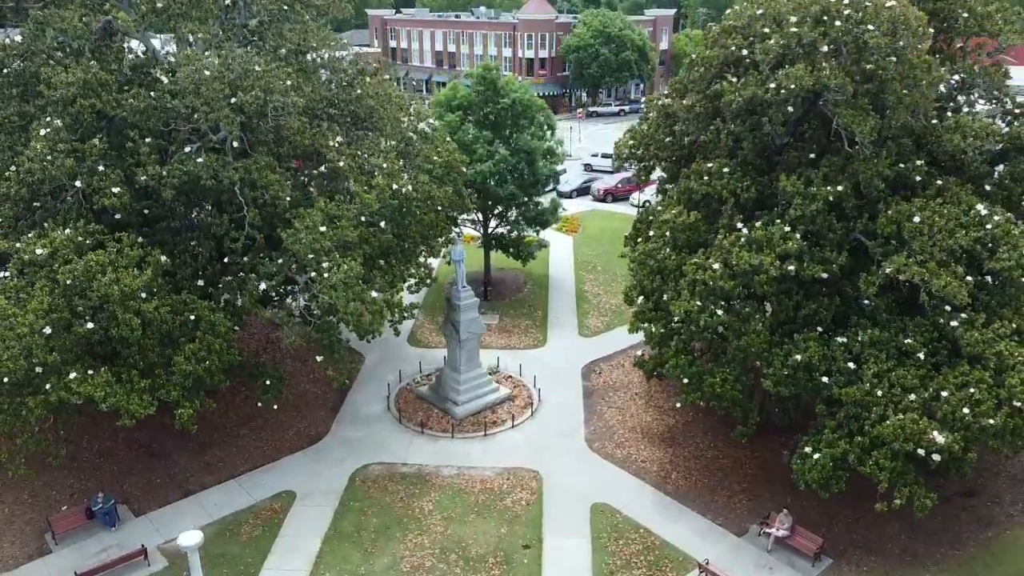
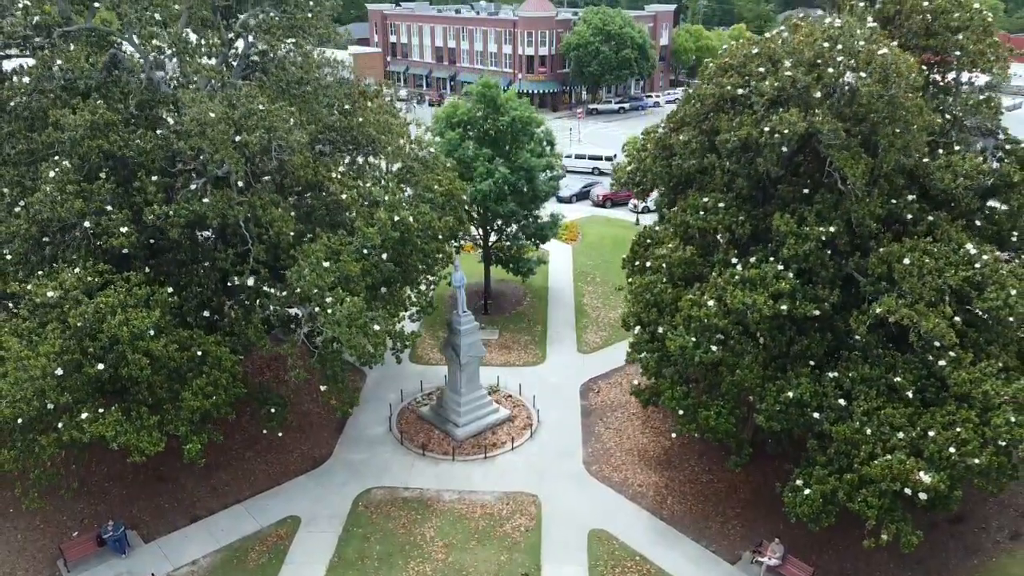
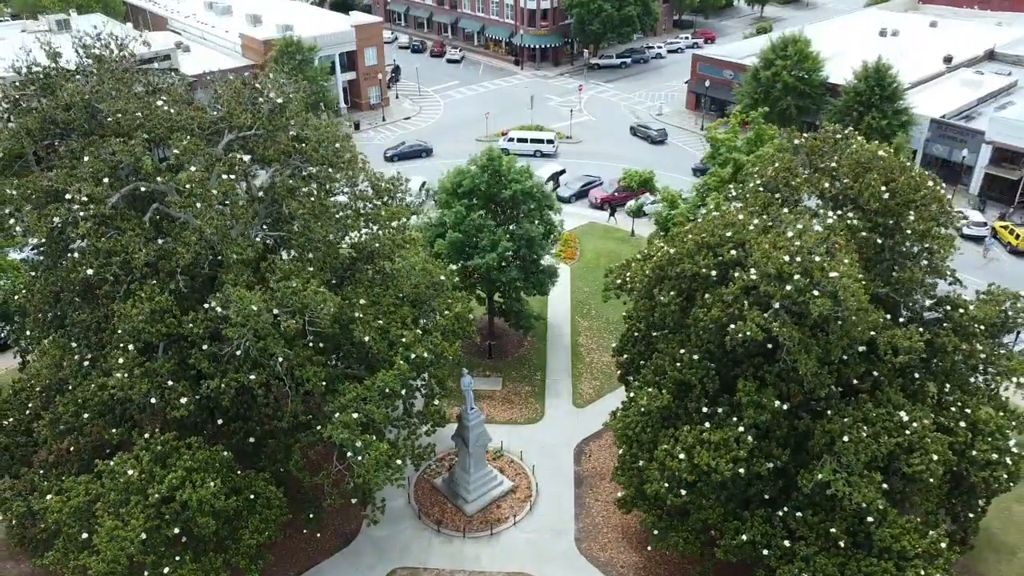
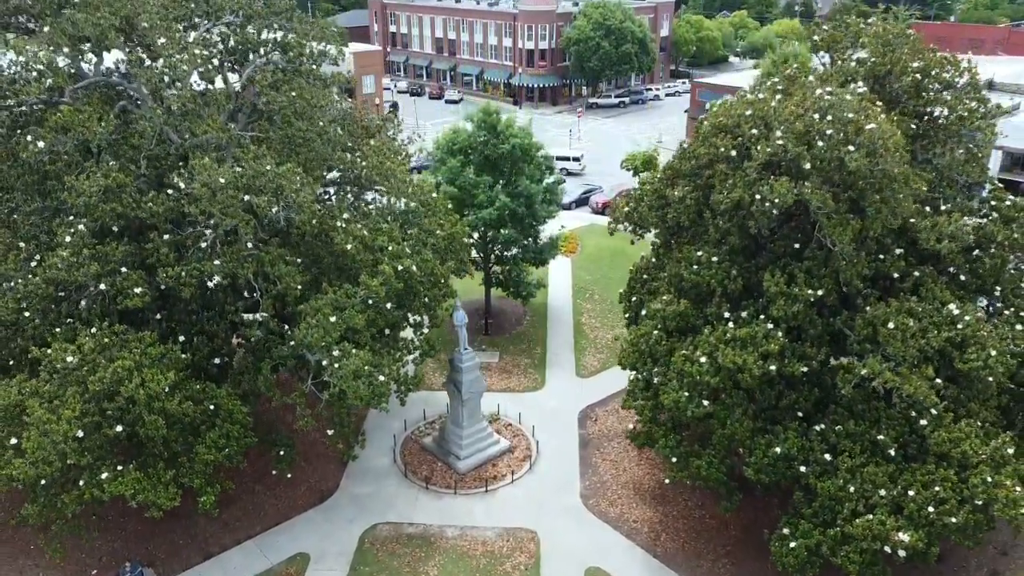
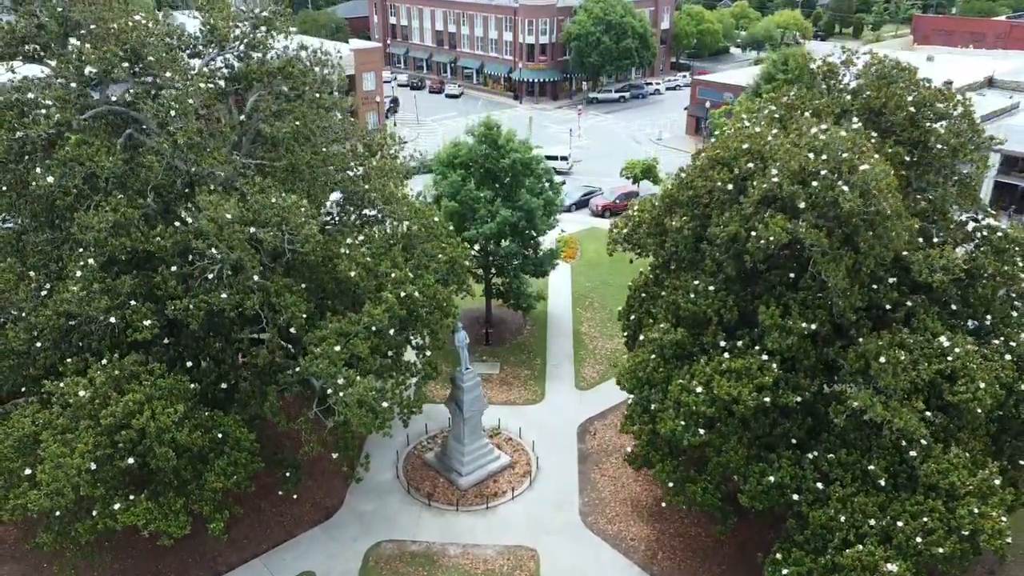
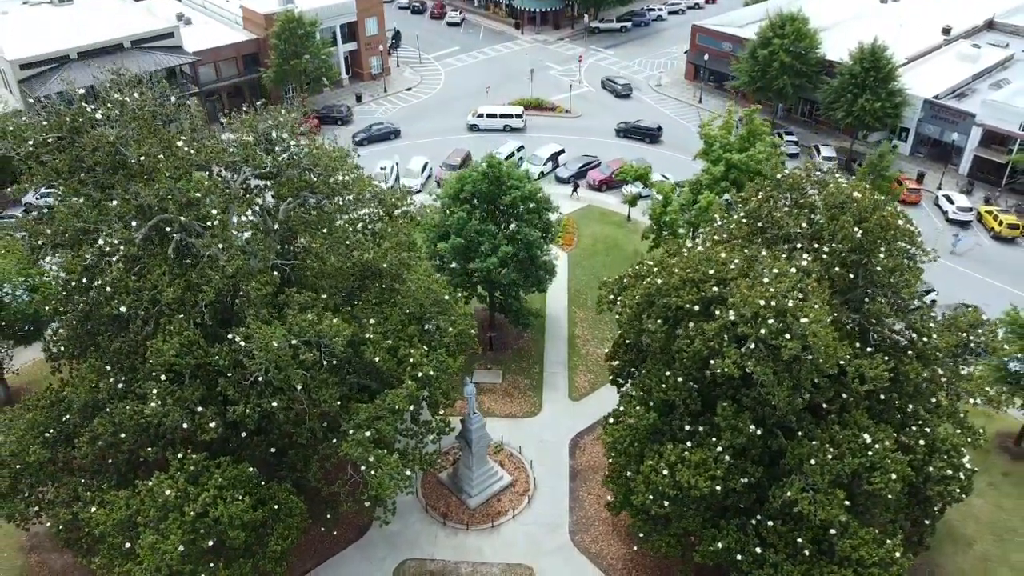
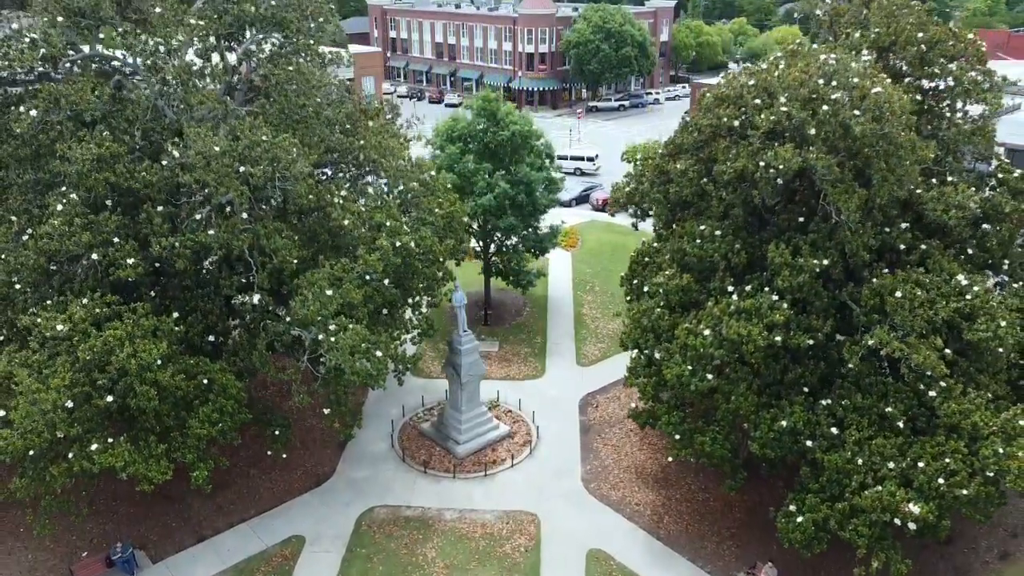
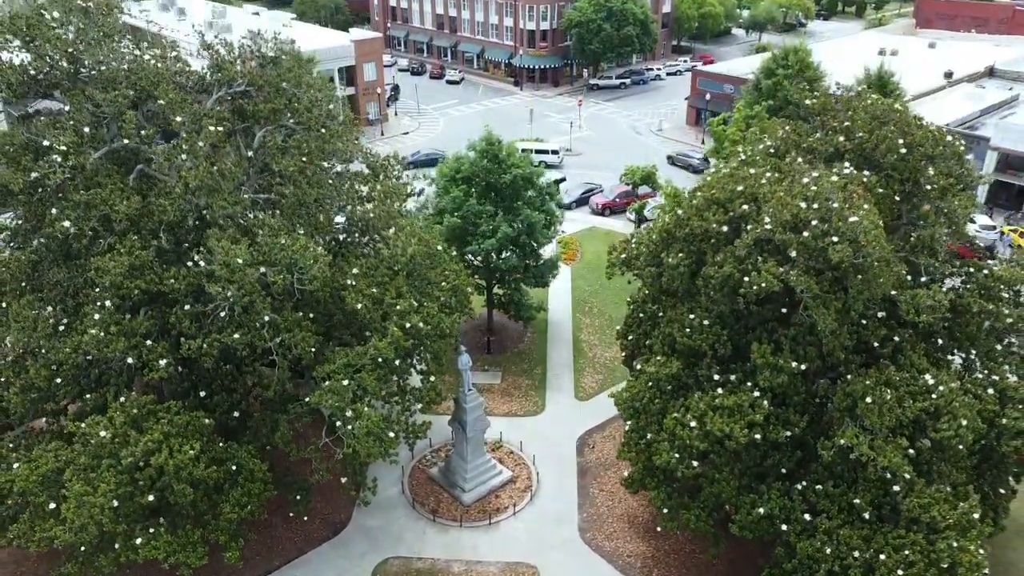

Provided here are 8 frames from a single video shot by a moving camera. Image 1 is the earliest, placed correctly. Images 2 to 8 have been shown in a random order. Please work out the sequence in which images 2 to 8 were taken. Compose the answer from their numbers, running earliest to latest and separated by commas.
2, 7, 4, 5, 8, 3, 6
